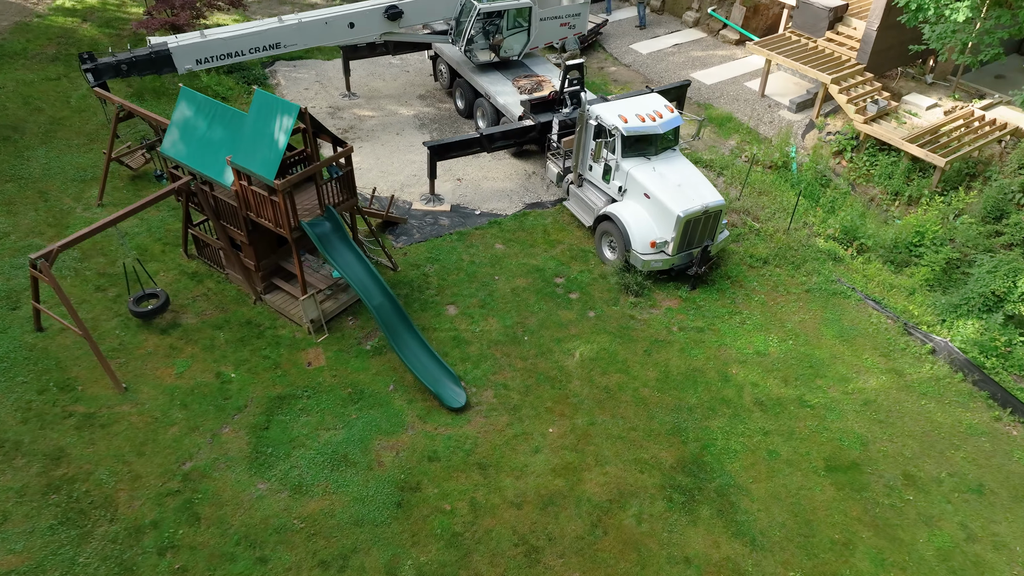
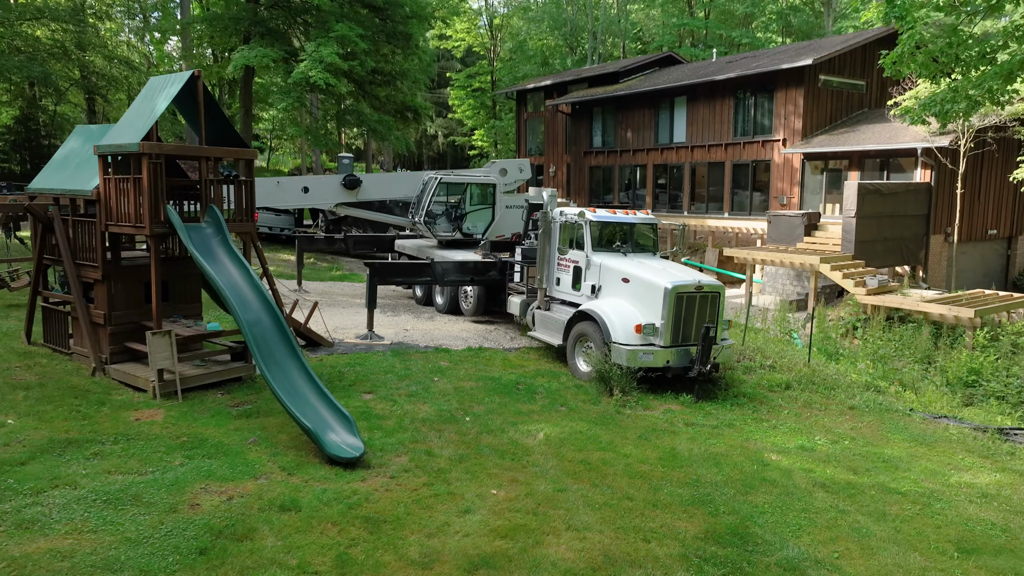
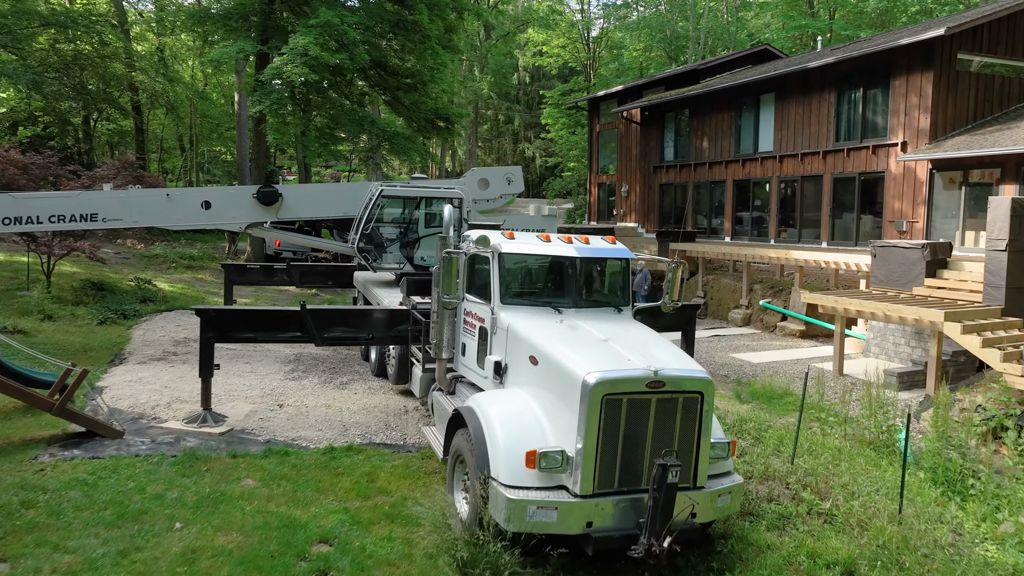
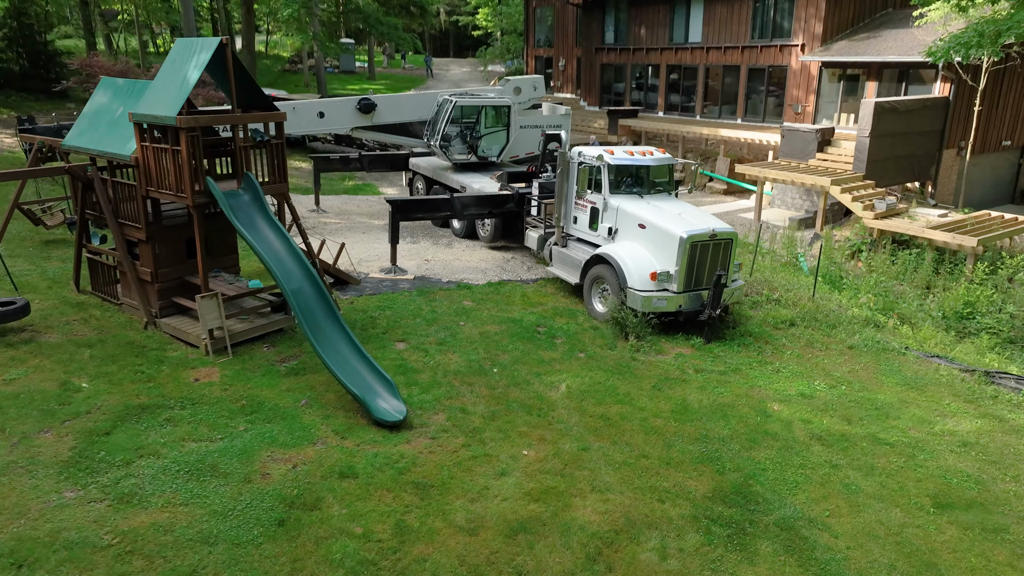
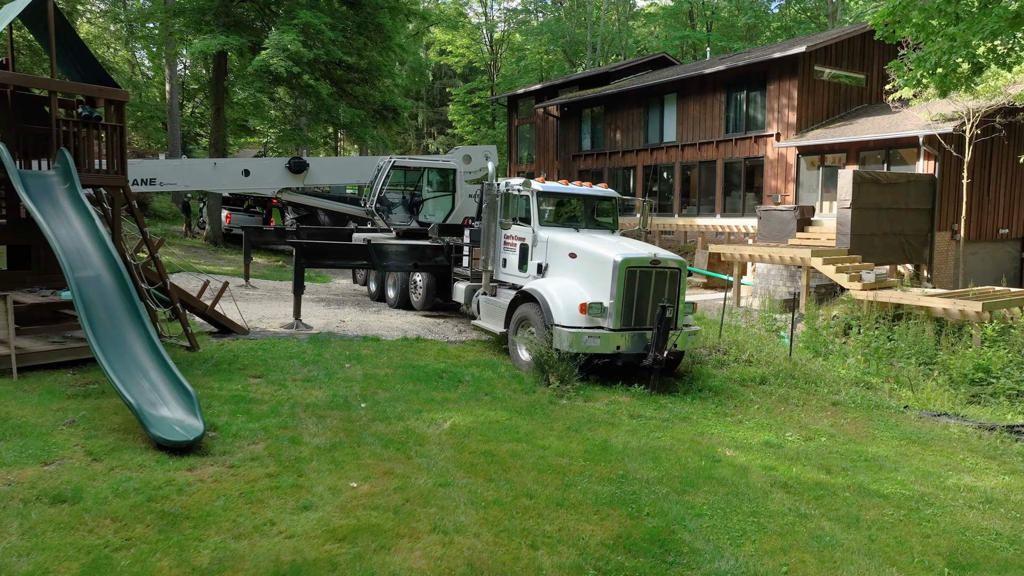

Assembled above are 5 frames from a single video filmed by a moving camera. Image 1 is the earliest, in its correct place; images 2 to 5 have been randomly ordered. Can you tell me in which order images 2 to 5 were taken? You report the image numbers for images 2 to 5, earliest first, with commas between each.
4, 2, 5, 3
